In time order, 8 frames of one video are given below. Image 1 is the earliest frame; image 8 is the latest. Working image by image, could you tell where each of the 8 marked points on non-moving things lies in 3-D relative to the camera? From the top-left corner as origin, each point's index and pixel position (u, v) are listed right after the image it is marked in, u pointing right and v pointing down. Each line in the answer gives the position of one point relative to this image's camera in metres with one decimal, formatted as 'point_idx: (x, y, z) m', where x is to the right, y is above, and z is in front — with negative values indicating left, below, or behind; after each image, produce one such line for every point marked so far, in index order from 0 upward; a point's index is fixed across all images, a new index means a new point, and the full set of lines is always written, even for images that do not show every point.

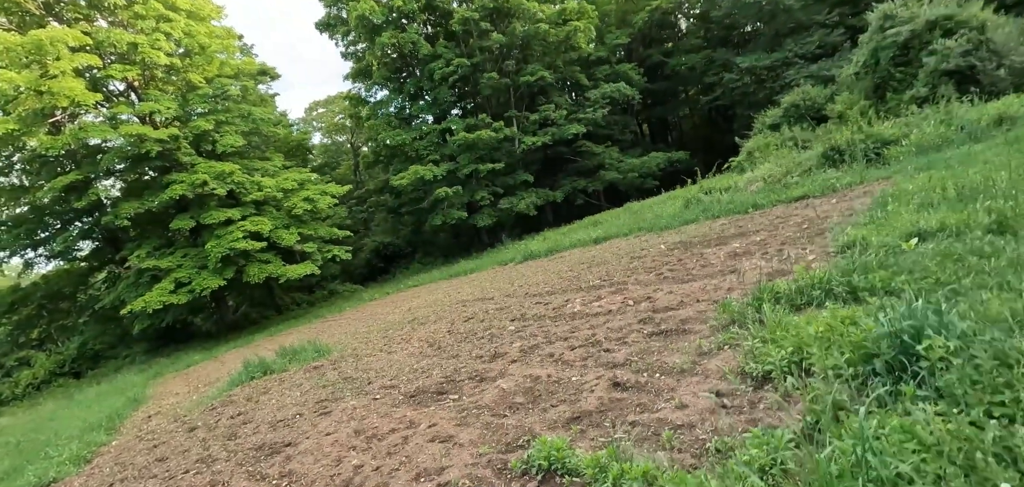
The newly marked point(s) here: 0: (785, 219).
0: (+3.5, +0.3, +7.2) m
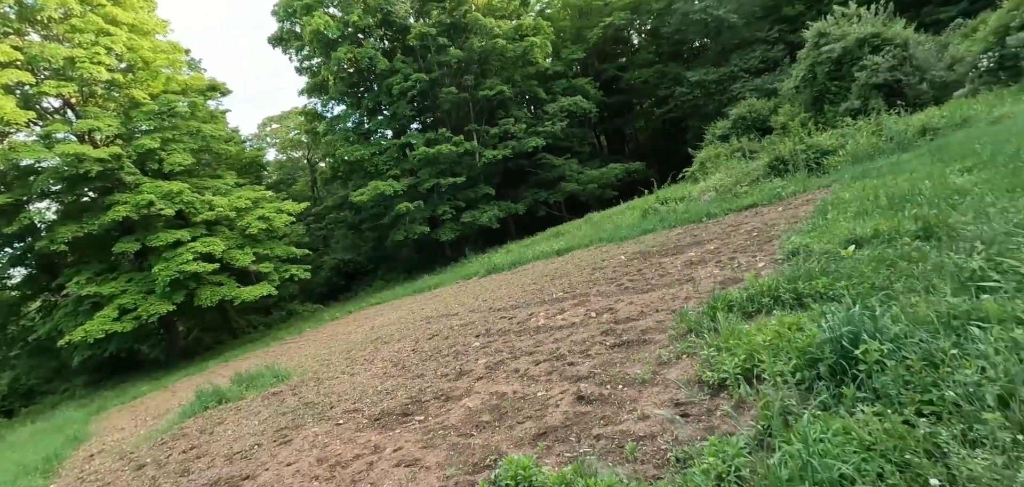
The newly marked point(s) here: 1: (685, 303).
0: (+2.9, +0.2, +7.4) m
1: (+1.4, -0.5, +4.5) m
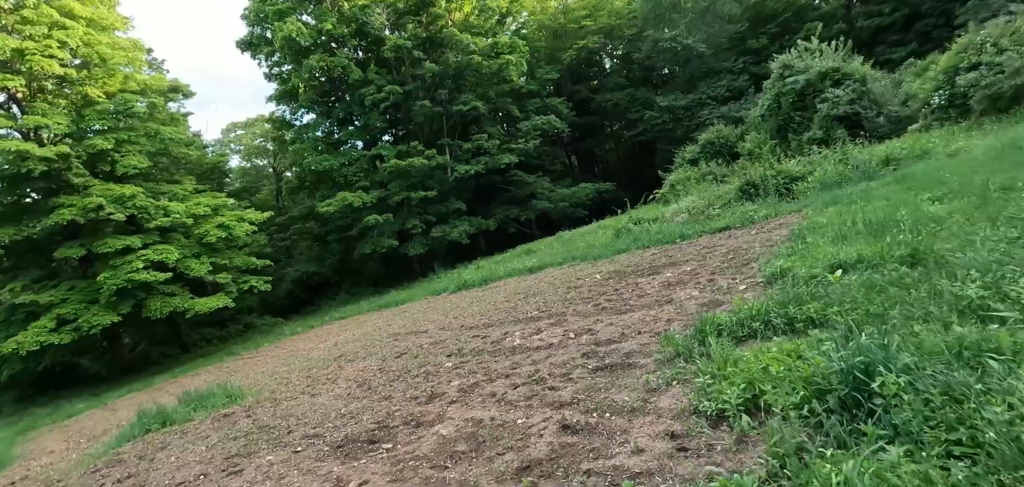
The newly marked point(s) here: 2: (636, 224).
0: (+2.6, -0.1, +7.4) m
1: (+1.2, -0.6, +4.3) m
2: (+2.7, +0.4, +12.3) m
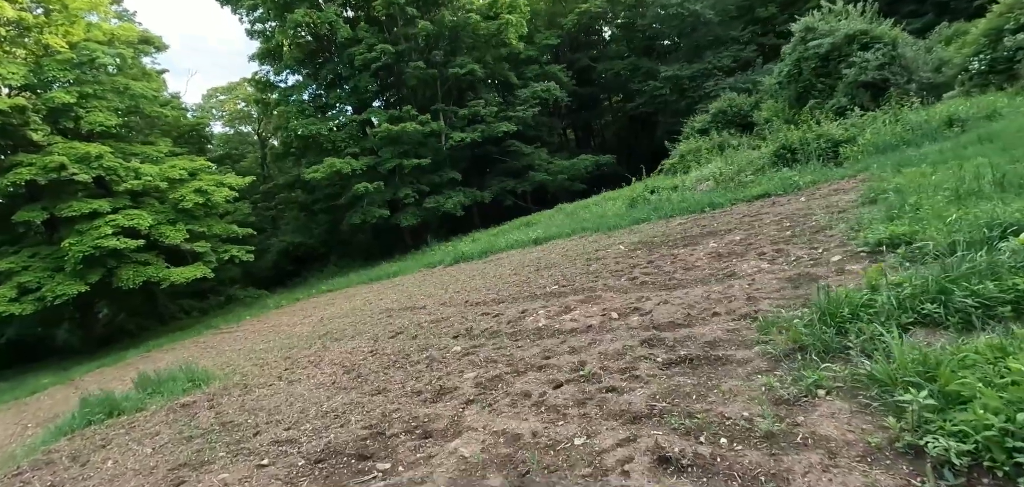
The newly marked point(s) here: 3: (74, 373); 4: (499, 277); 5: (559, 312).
0: (+2.8, +0.3, +6.3) m
1: (+1.5, -0.4, +3.3) m
2: (+2.8, +1.0, +11.2) m
3: (-7.7, -2.3, +9.7) m
4: (-0.2, -0.5, +7.8) m
5: (+0.4, -0.6, +4.6) m
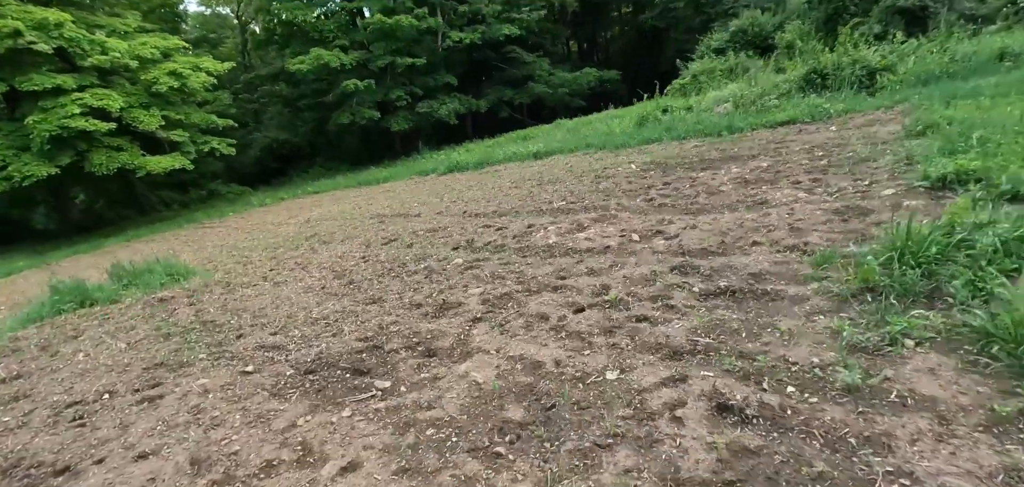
0: (+2.9, +1.0, +5.9) m
1: (+1.6, 0.0, +2.9) m
2: (+2.9, +2.5, +10.6) m
3: (-7.9, -0.2, +9.3) m
4: (-0.2, +0.7, +7.4) m
5: (+0.5, +0.1, +4.3) m
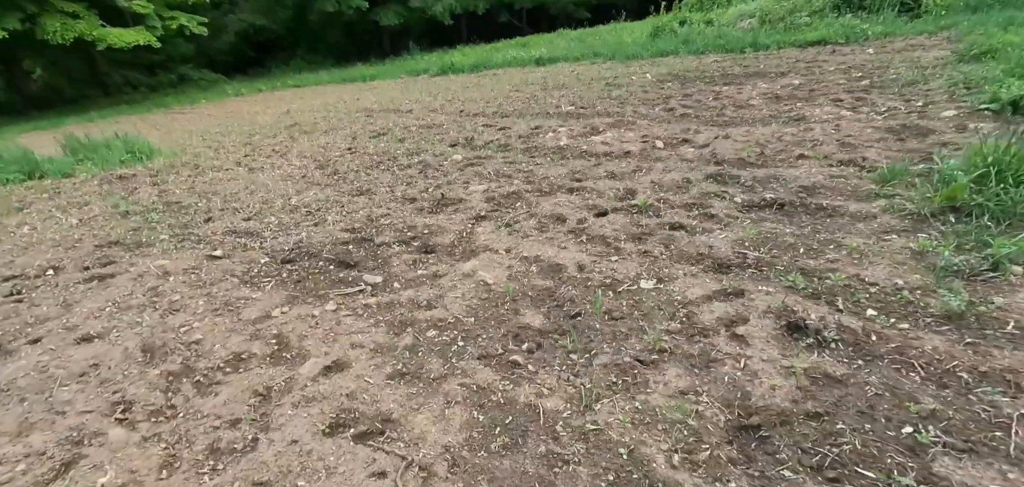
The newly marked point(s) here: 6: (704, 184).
0: (+2.9, +1.7, +5.4) m
1: (+1.6, +0.4, +2.6) m
2: (+2.9, +3.8, +9.9) m
3: (-8.0, +1.8, +8.6) m
4: (-0.2, +1.9, +6.8) m
5: (+0.5, +0.8, +3.9) m
6: (+0.9, +0.3, +2.5) m
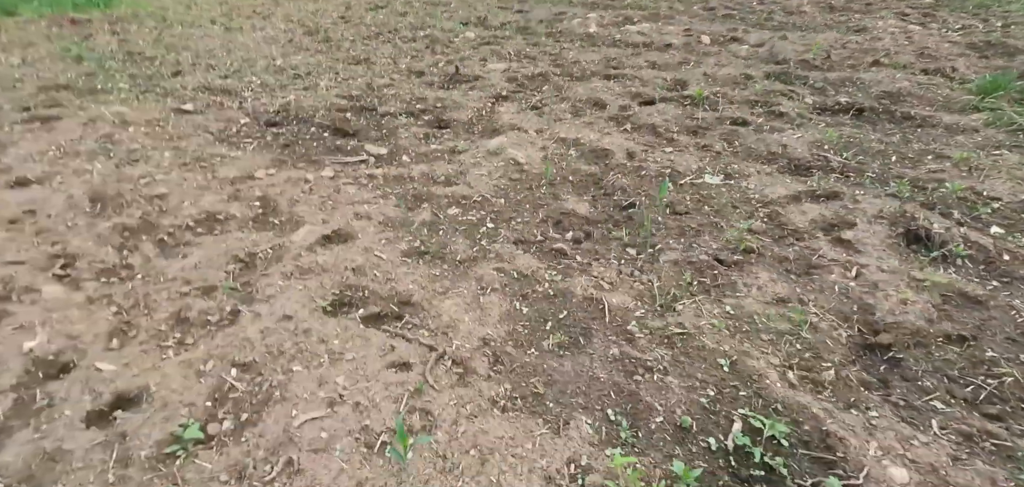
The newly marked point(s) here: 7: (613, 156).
0: (+3.1, +2.3, +5.0) m
1: (+1.8, +0.7, +2.3) m
2: (+3.1, +5.0, +9.1) m
3: (-7.9, +3.8, +7.5) m
4: (0.0, +2.9, +6.2) m
5: (+0.6, +1.4, +3.4) m
6: (+1.0, +0.6, +2.2) m
7: (+0.3, +0.3, +1.6) m
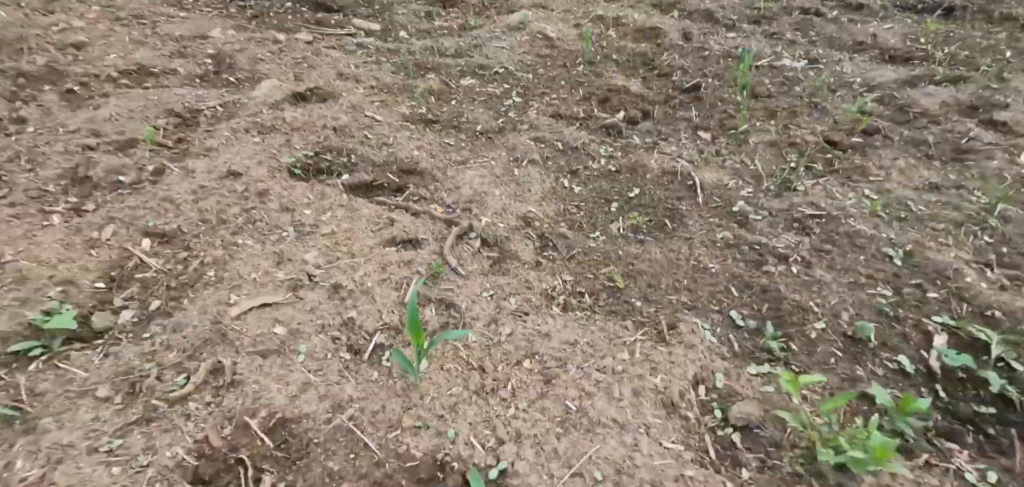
0: (+3.1, +2.7, +4.6) m
1: (+1.8, +0.9, +2.0) m
2: (+3.2, +5.7, +8.5) m
3: (-7.8, +4.8, +6.7) m
4: (0.0, +3.5, +5.6) m
5: (+0.7, +1.7, +3.0) m
6: (+1.1, +0.9, +1.9) m
7: (+0.4, +0.5, +1.3) m
